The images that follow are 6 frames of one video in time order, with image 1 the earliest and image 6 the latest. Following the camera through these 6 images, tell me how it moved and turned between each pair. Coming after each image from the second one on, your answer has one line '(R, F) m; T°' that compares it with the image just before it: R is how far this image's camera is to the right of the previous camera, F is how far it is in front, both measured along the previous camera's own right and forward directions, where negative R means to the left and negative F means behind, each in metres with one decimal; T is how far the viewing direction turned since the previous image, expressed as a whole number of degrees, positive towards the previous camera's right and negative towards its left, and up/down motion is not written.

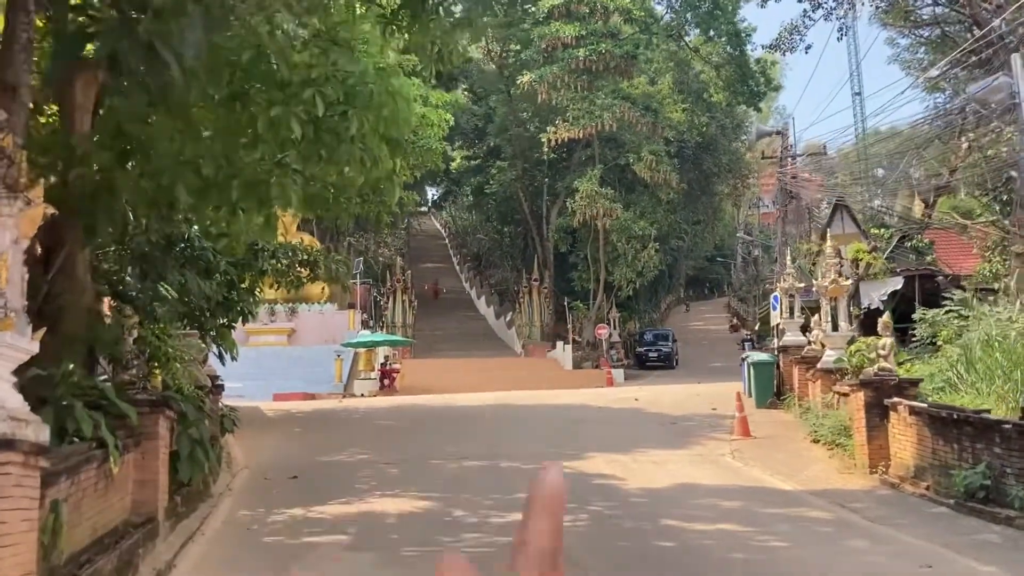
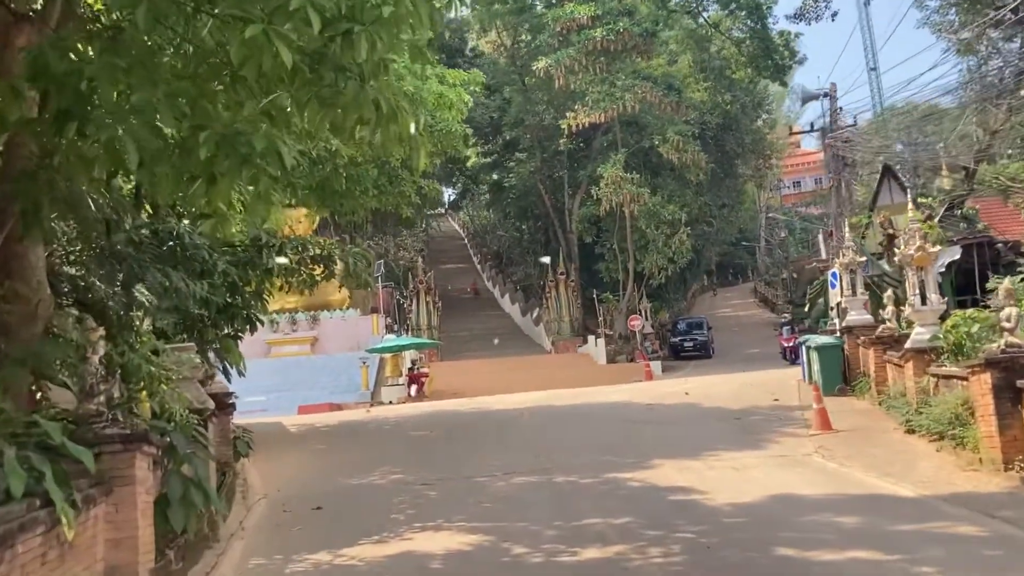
(-0.2, +1.4) m; -1°
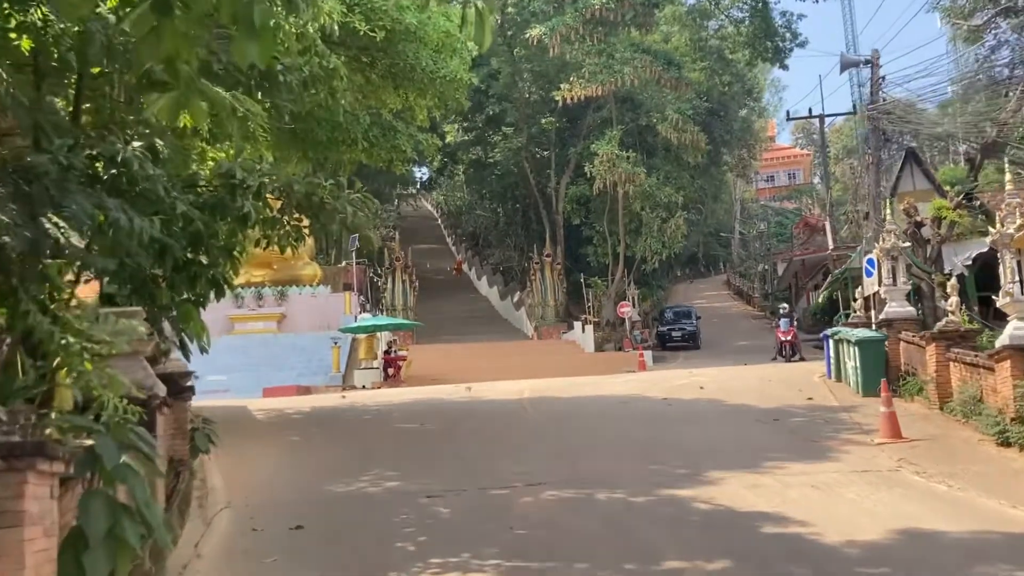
(-0.5, +1.8) m; +2°
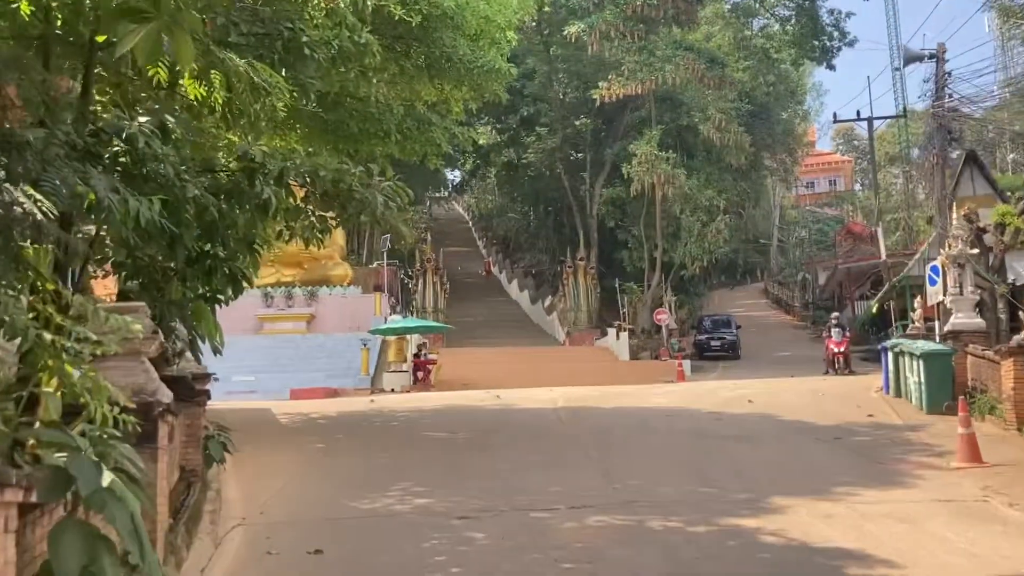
(-0.1, +0.7) m; -2°
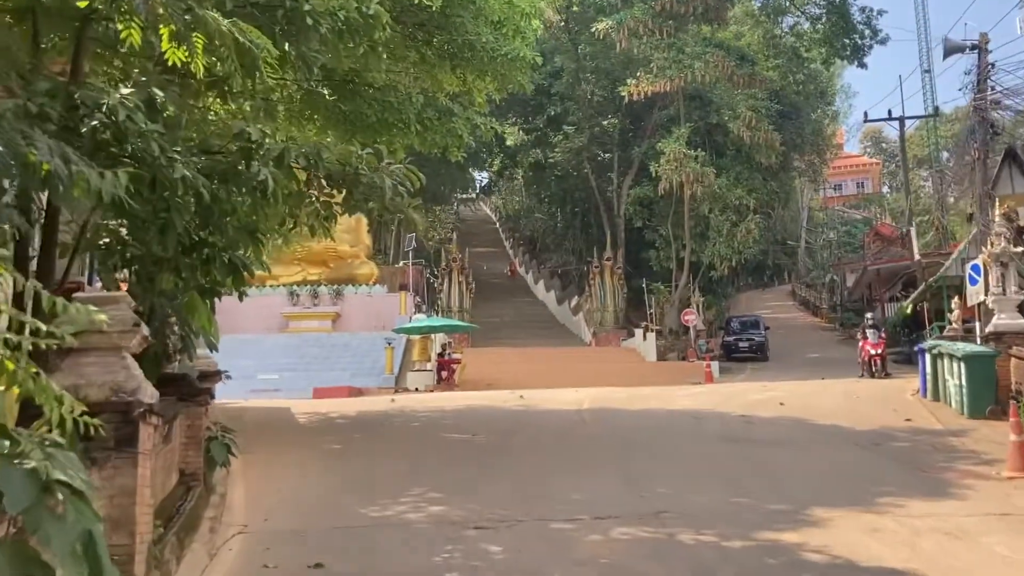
(0.0, +0.5) m; -1°
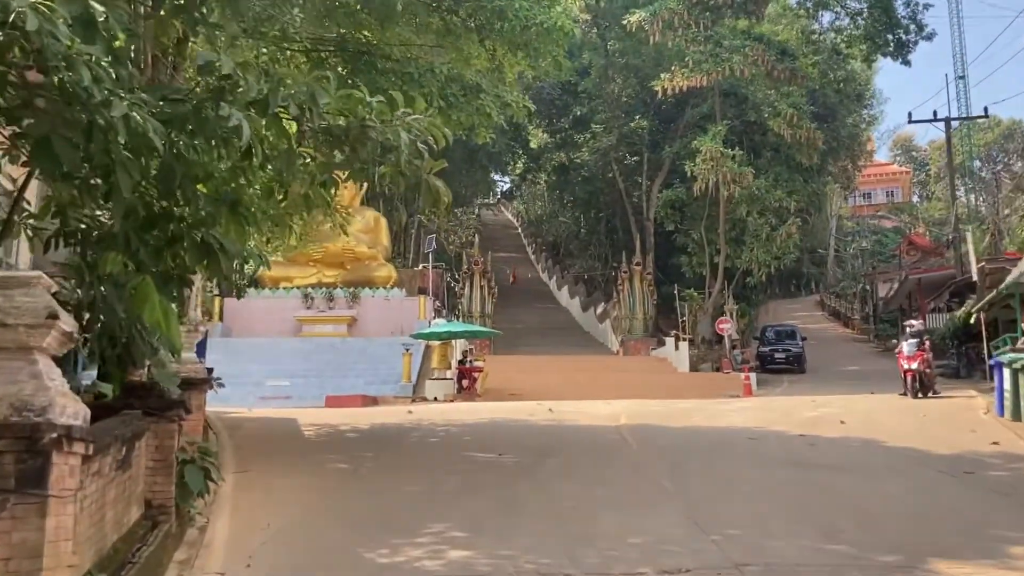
(-0.1, +1.3) m; -1°
